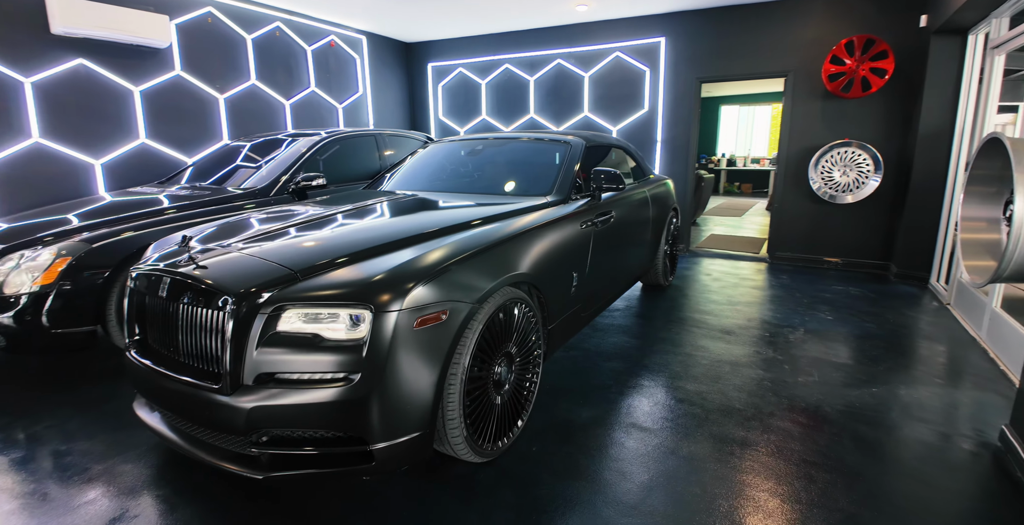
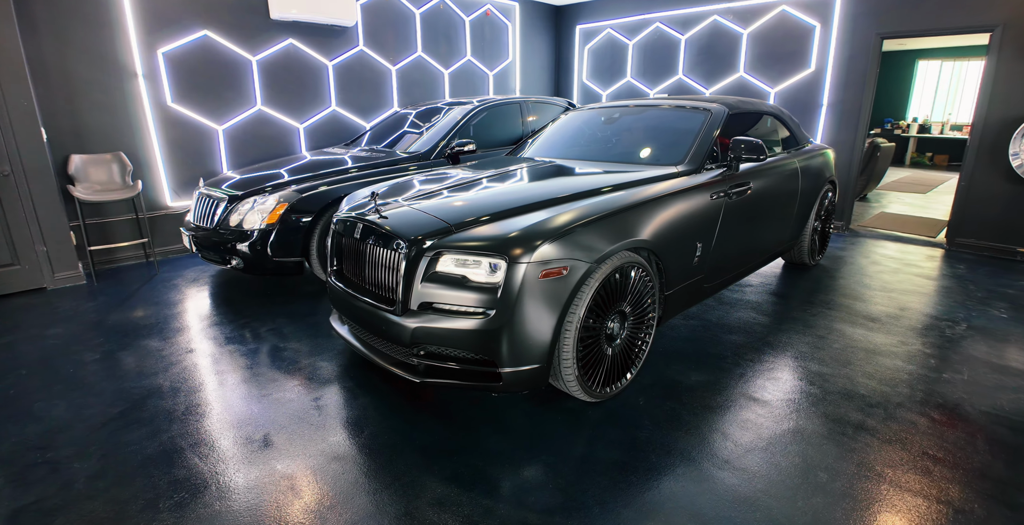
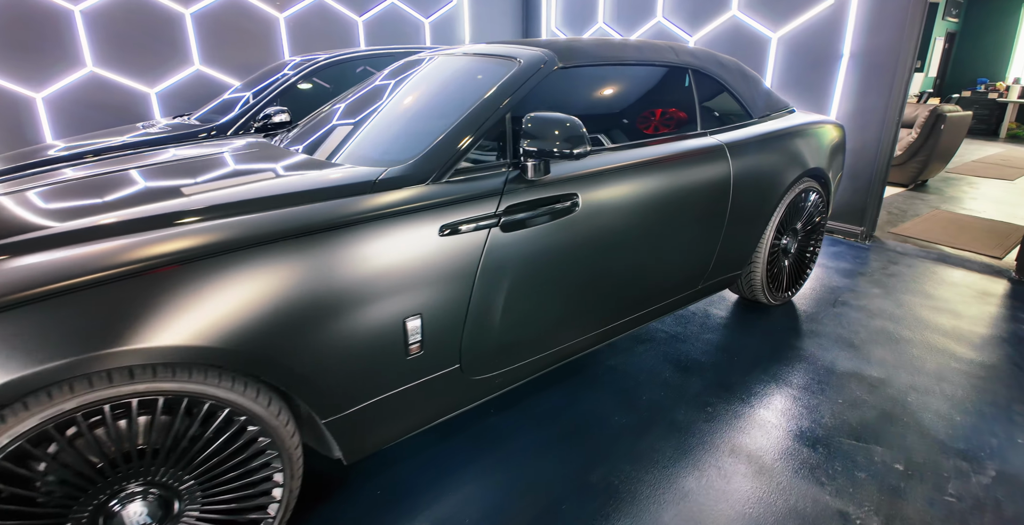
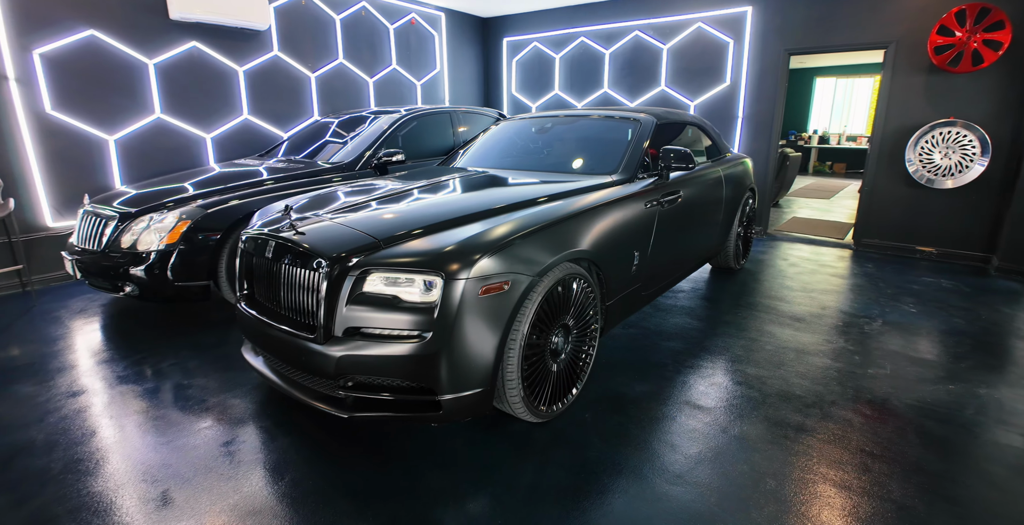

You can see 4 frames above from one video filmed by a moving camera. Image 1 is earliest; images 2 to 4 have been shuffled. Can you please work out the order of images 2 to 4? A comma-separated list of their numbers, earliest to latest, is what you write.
4, 2, 3
